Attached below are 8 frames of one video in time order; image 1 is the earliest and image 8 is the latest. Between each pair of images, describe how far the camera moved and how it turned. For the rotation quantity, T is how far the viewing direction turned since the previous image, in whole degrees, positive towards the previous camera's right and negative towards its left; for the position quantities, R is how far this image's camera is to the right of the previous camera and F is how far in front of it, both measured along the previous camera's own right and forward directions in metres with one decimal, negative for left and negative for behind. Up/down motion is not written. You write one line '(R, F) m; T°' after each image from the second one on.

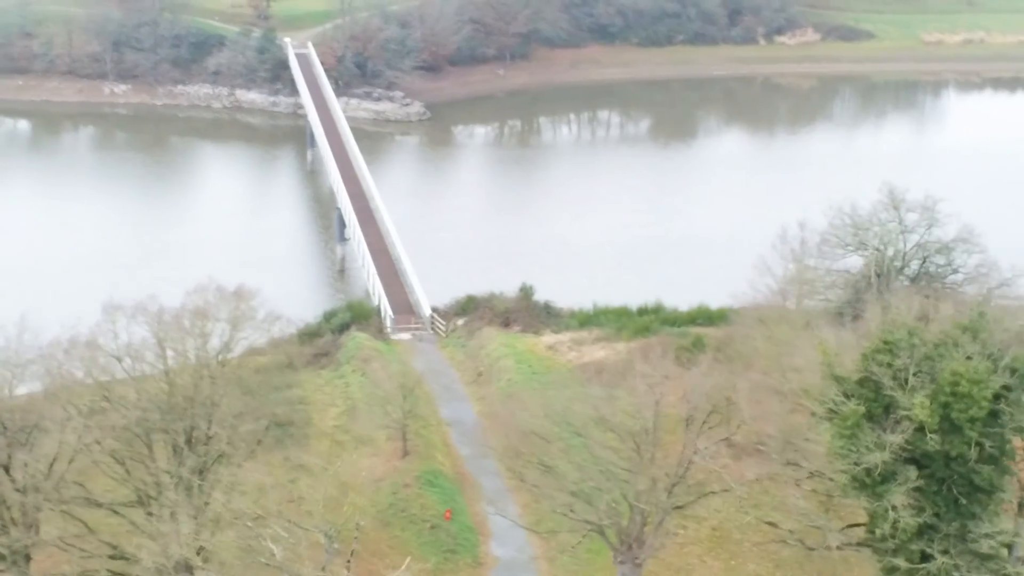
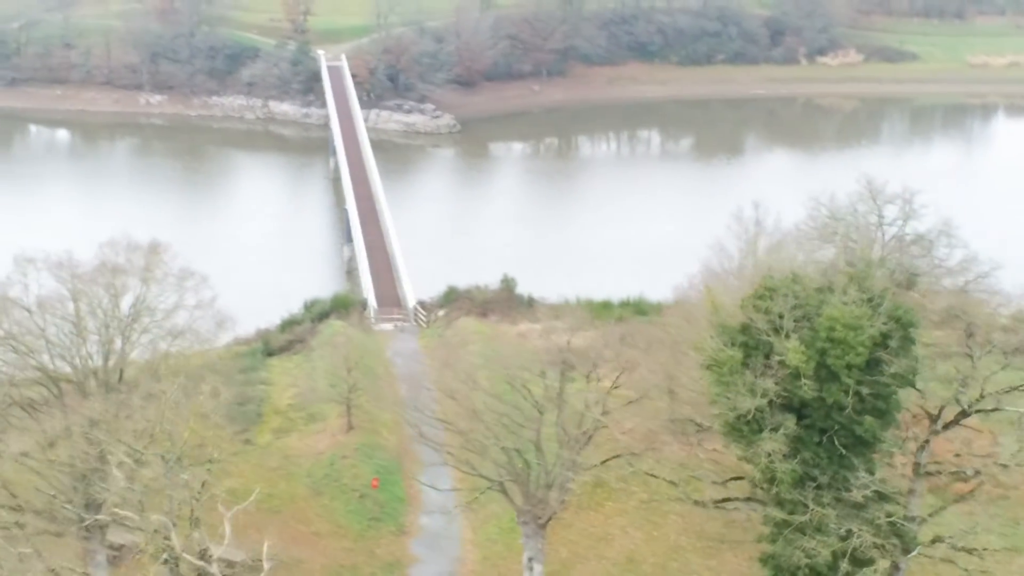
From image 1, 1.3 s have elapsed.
(+1.3, +0.2) m; -3°
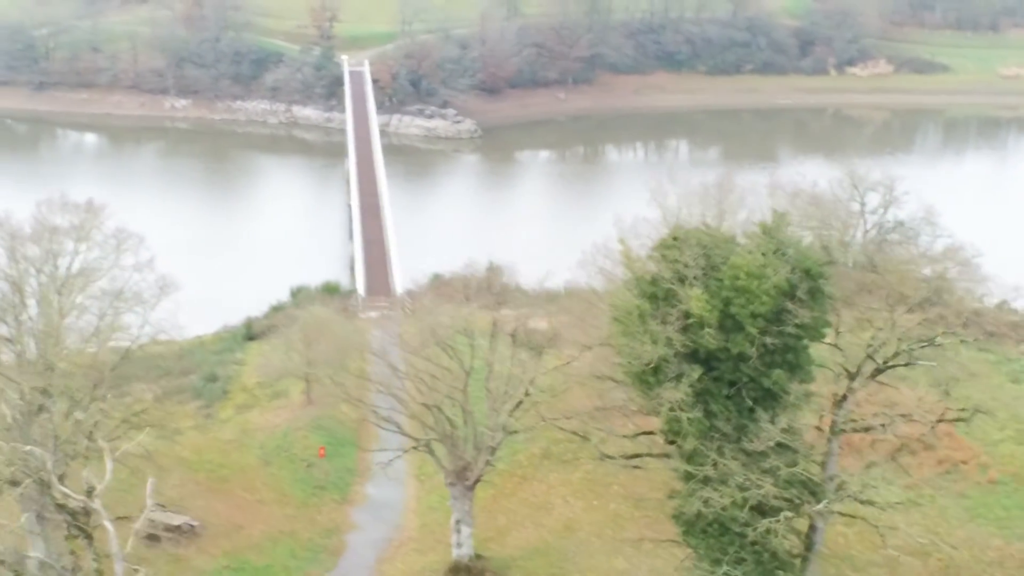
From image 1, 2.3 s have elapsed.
(+0.9, +0.1) m; -2°
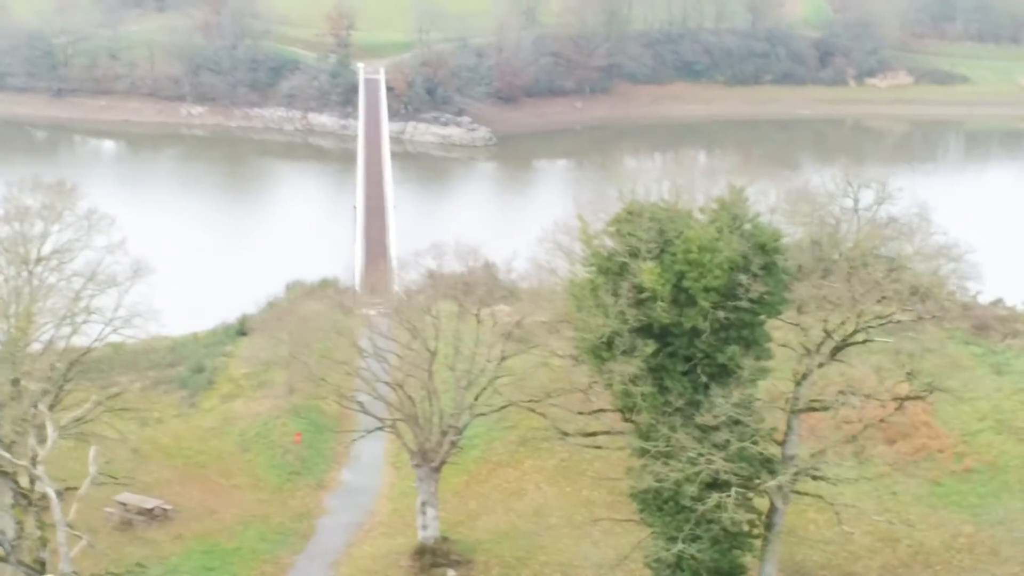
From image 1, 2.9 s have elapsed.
(+0.5, +0.1) m; -1°
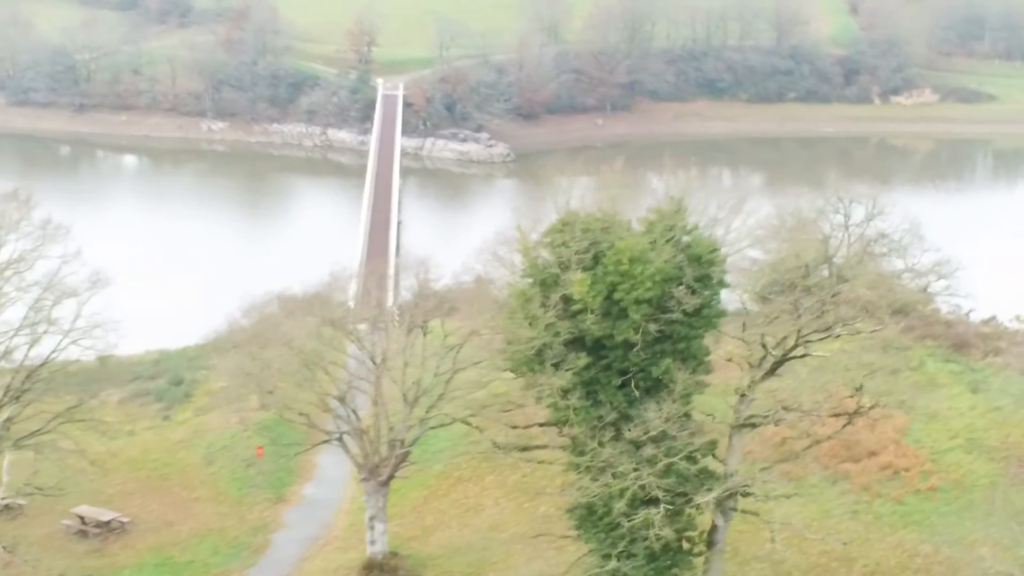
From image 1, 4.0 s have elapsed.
(+0.7, +0.2) m; -1°
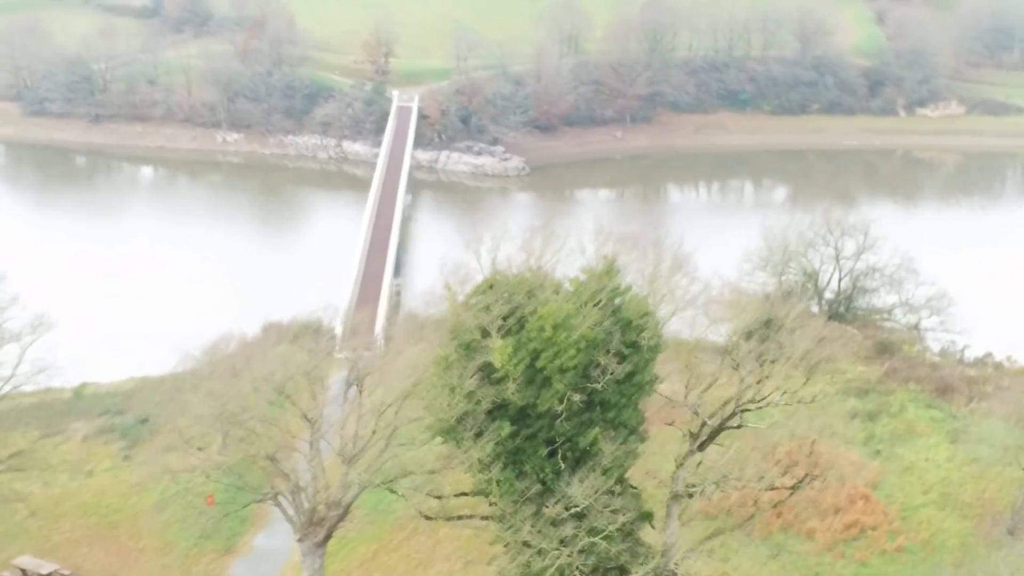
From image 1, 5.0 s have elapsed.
(+0.7, +0.5) m; -1°
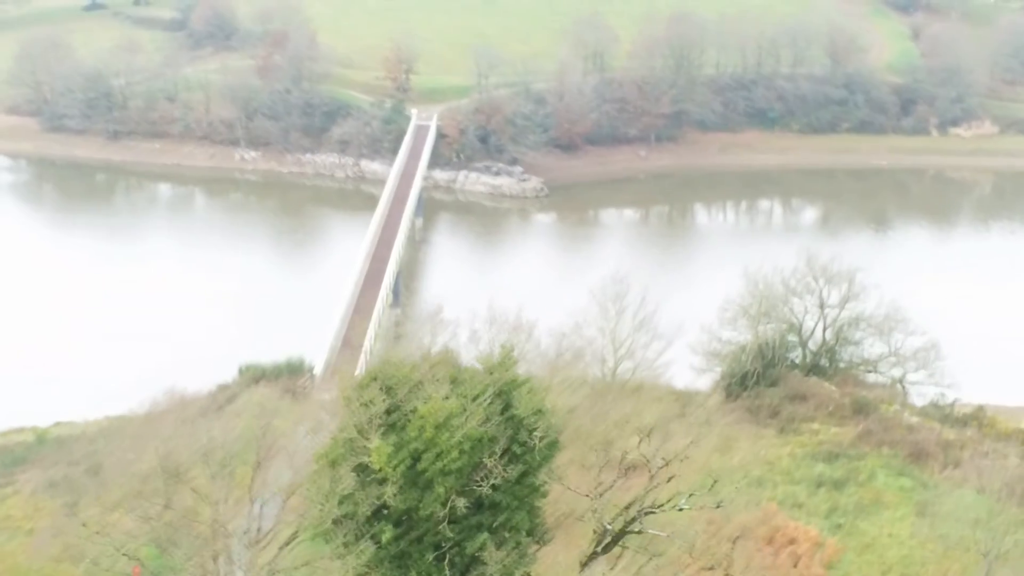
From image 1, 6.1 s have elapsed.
(+0.9, +0.7) m; -2°
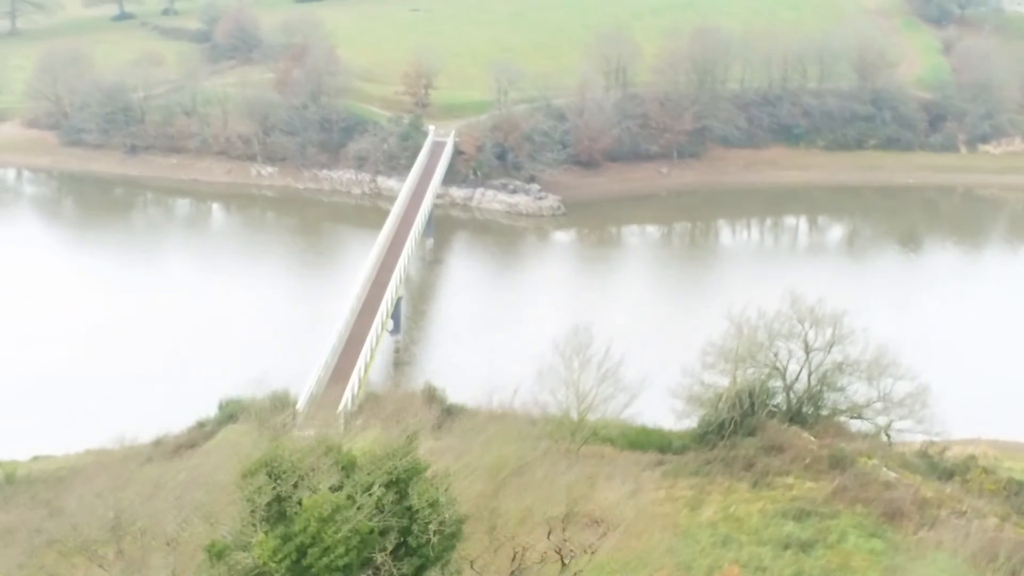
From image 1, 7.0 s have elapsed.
(+0.8, +0.6) m; -2°
